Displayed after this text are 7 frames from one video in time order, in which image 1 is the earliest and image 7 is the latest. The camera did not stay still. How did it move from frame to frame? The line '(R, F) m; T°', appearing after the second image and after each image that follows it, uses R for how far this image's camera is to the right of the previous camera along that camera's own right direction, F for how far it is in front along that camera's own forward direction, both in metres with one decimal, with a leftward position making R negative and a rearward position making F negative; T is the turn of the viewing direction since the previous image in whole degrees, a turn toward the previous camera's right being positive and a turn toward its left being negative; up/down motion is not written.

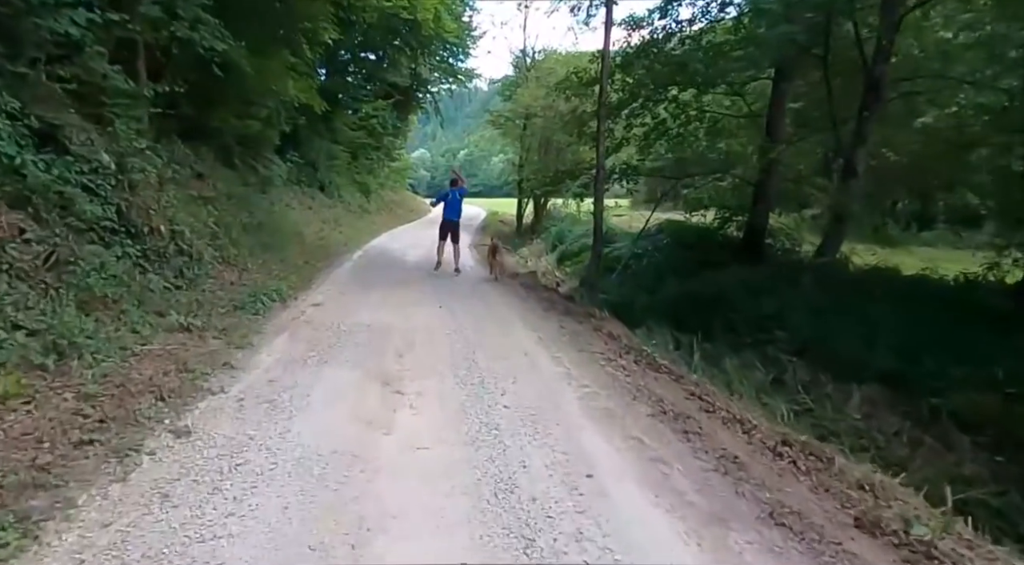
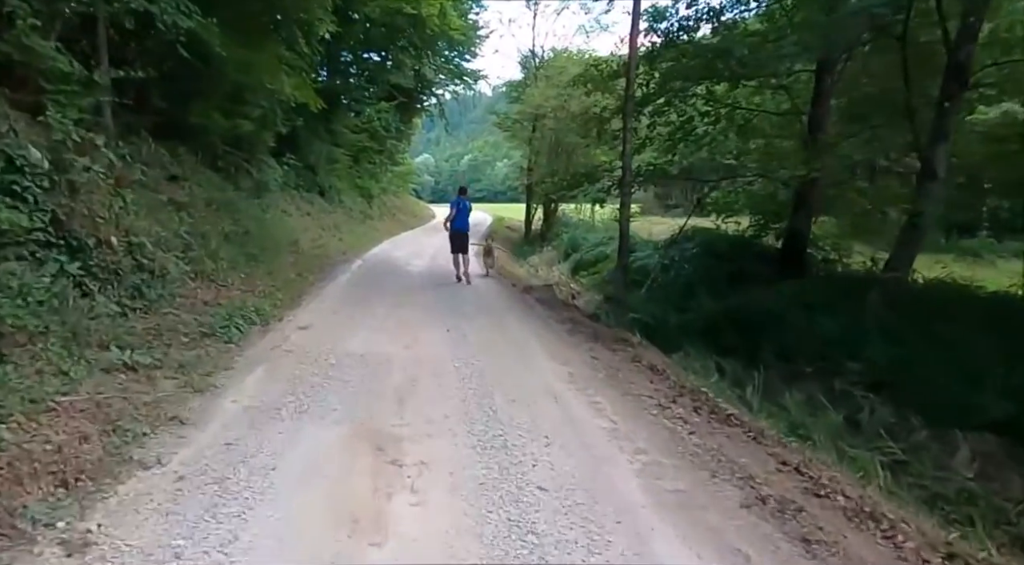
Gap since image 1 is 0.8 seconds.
(-0.2, +1.2) m; 0°
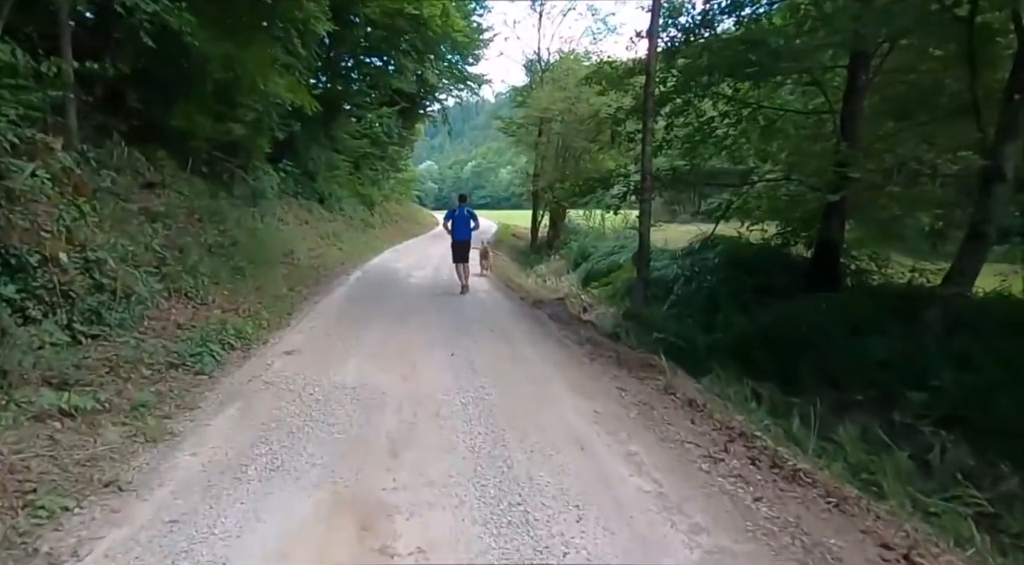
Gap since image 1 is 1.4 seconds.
(-0.1, +0.8) m; 0°
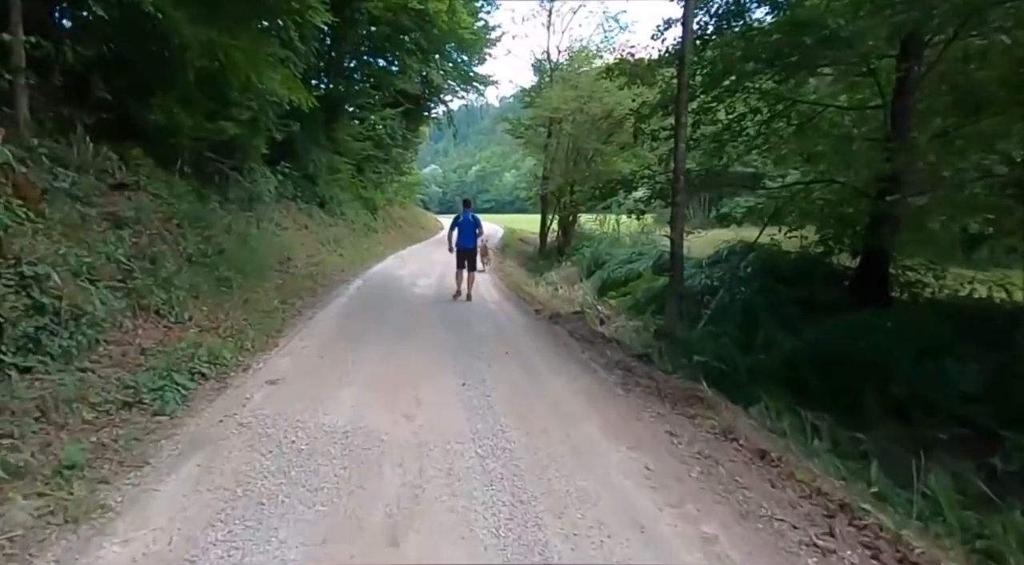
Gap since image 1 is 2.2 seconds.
(-0.2, +0.9) m; 0°
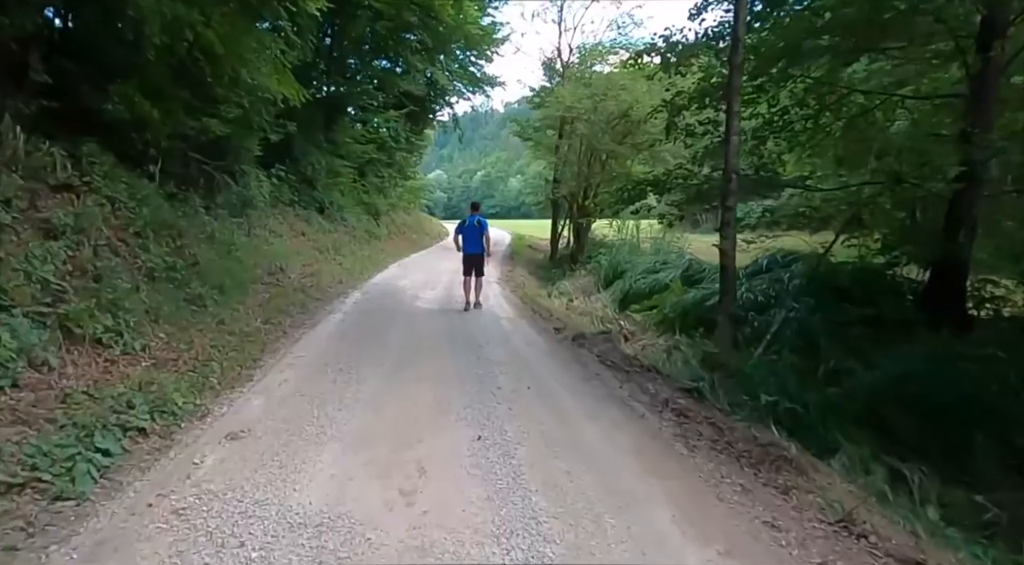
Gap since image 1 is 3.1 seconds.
(-0.2, +1.2) m; 0°
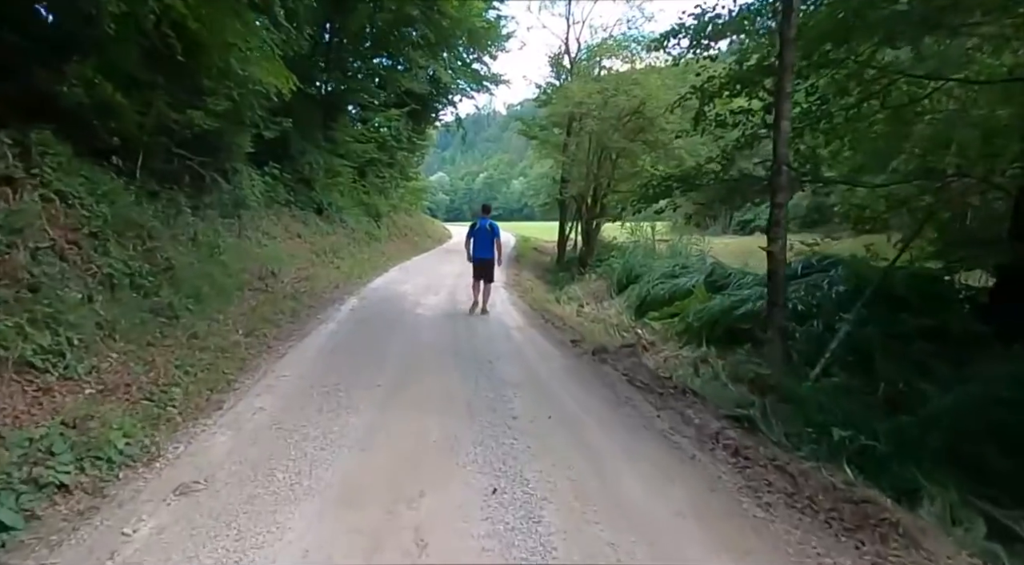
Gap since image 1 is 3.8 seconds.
(-0.1, +0.9) m; 0°
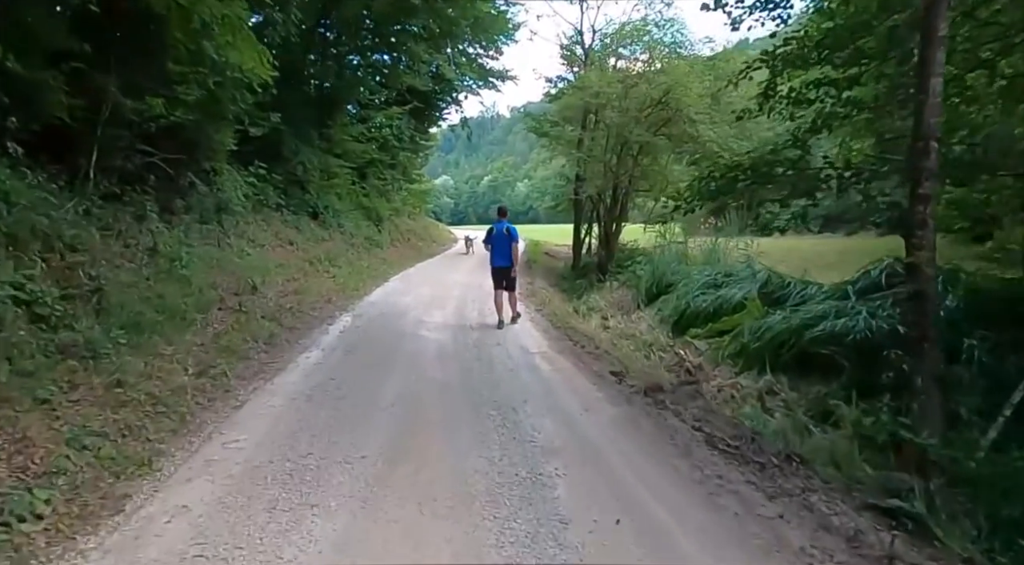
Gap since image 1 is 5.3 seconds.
(-0.2, +1.6) m; -1°
